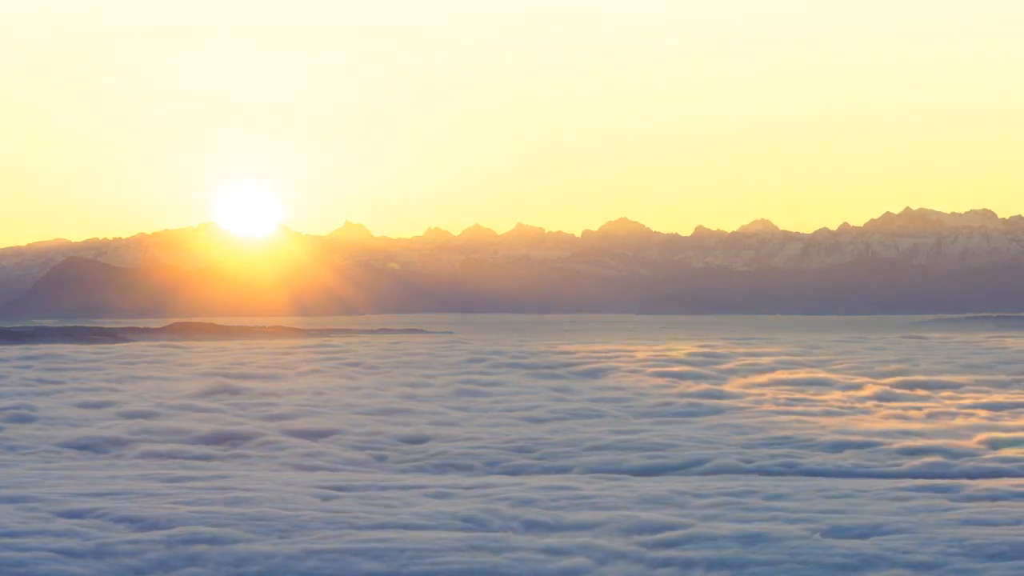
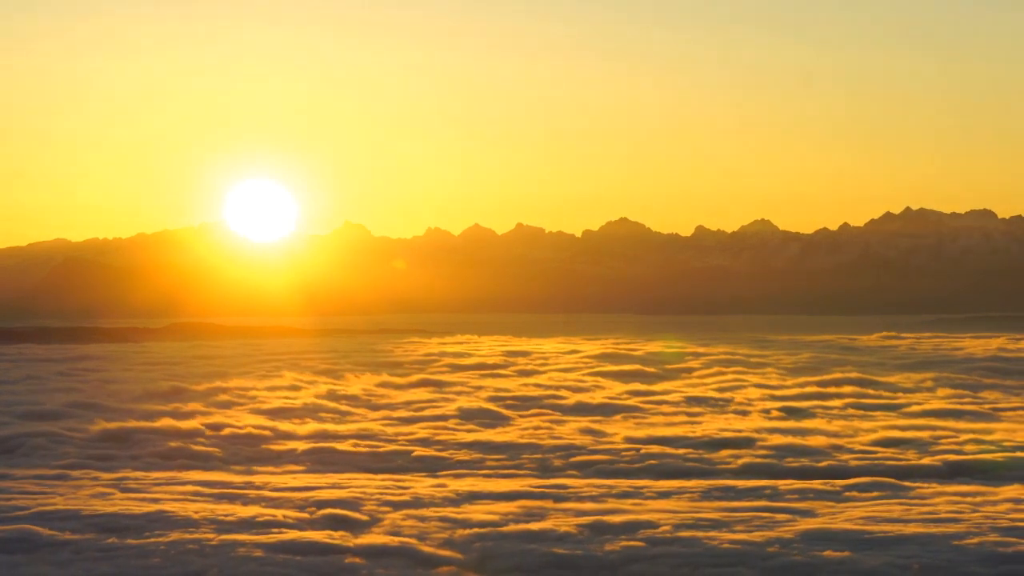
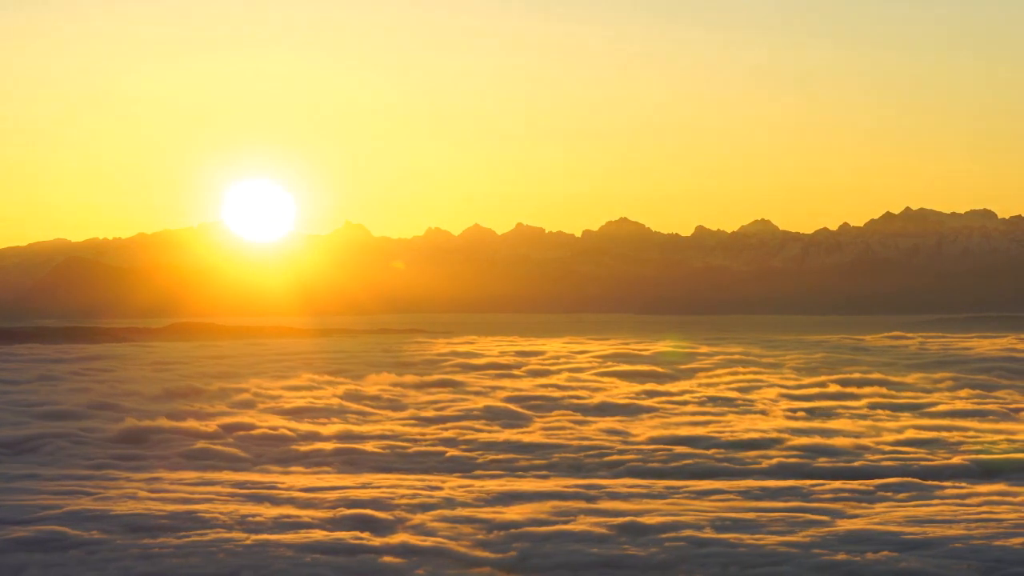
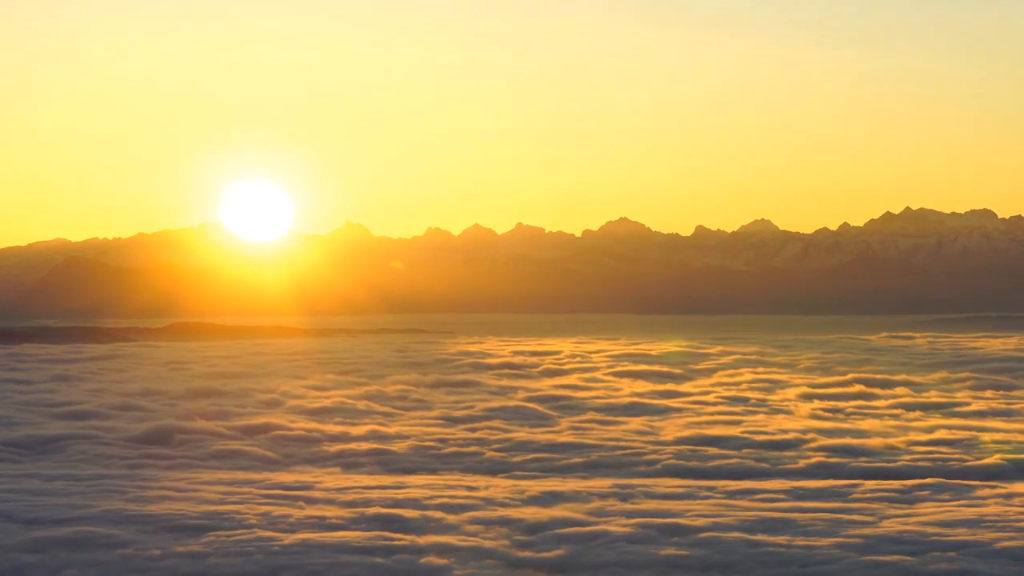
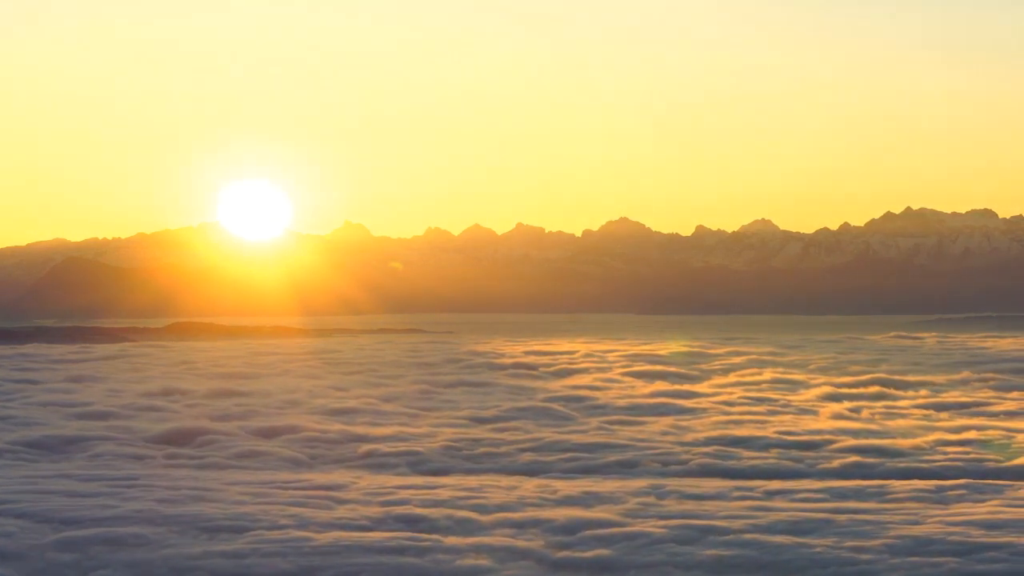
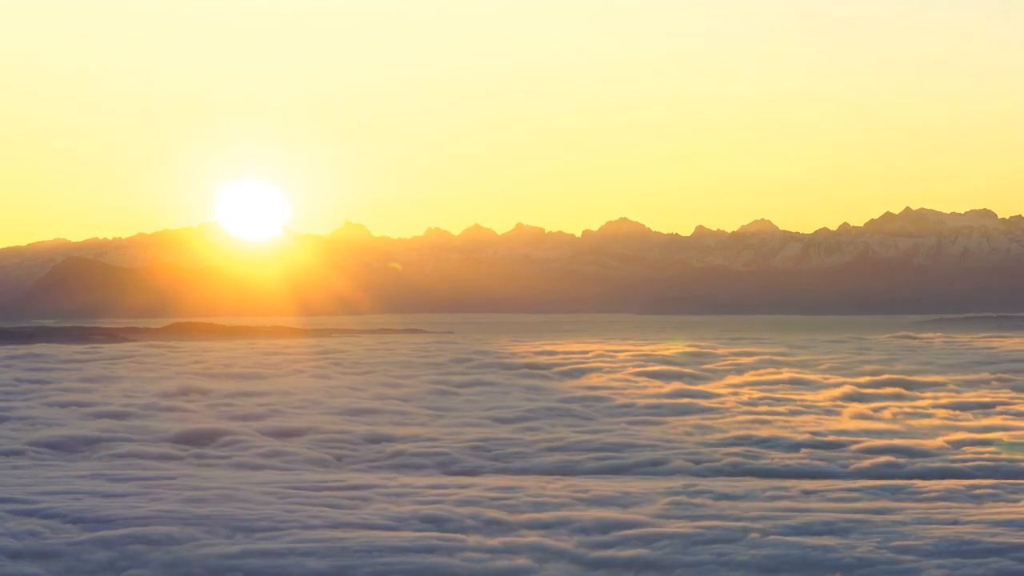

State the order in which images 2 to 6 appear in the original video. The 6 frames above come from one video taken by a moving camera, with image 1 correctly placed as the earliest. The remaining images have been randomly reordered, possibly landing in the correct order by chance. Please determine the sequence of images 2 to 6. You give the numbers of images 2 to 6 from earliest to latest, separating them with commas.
6, 5, 4, 3, 2
